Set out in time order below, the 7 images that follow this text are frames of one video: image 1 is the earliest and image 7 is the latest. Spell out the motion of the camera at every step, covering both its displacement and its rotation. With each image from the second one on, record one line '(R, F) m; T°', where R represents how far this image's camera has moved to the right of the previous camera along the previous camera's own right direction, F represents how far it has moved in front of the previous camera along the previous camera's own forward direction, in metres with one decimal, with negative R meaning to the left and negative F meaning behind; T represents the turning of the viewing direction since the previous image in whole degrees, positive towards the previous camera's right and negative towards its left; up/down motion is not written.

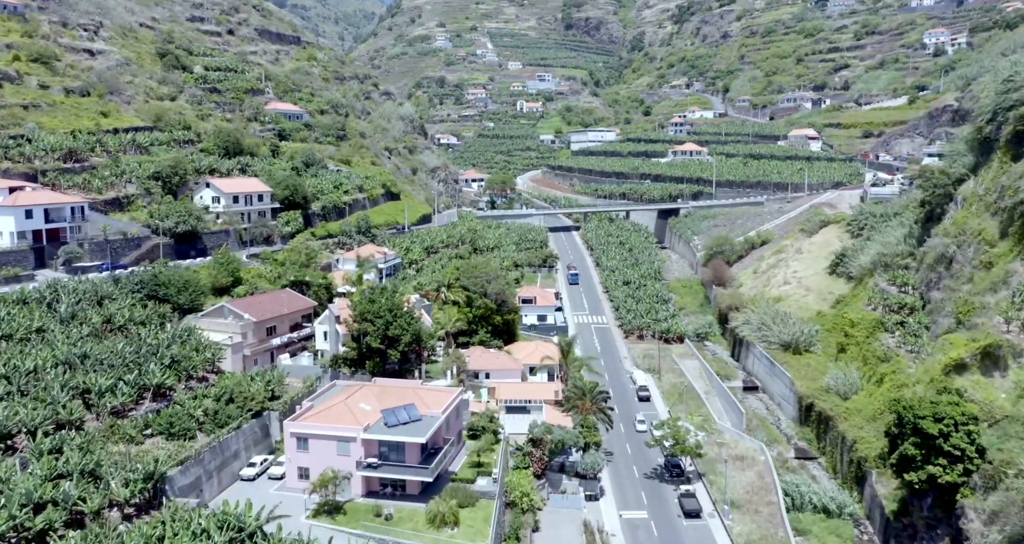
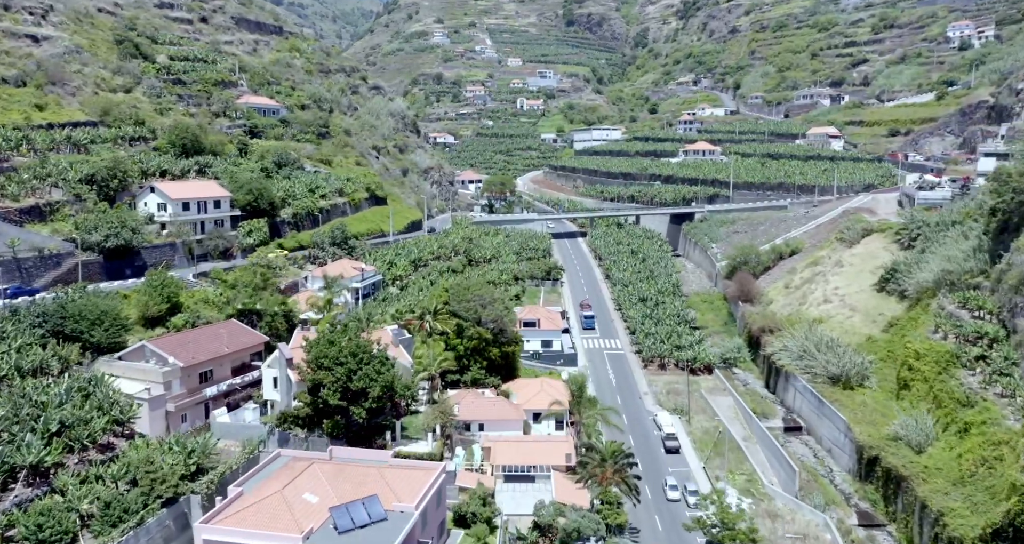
(0.0, +9.5) m; 0°
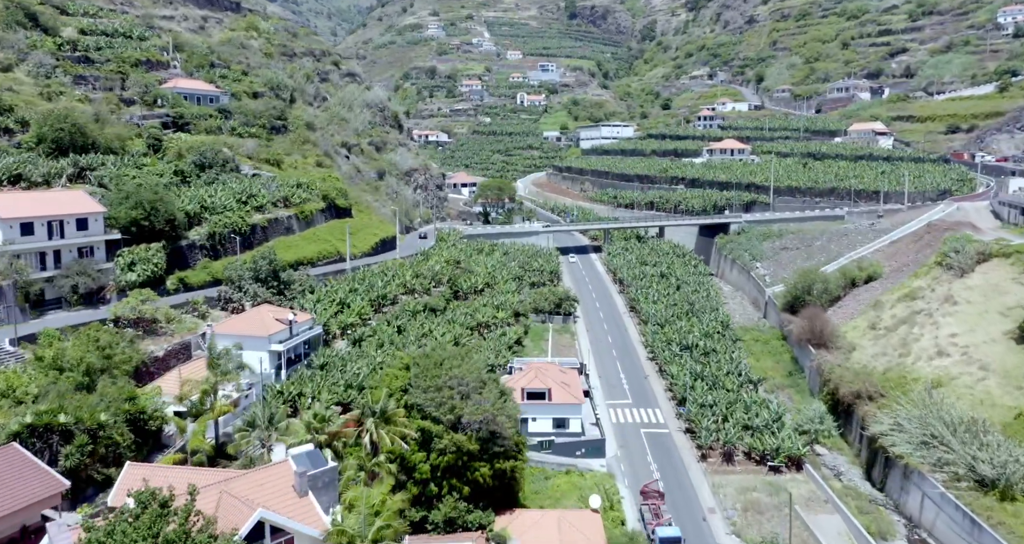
(0.0, +17.3) m; 0°
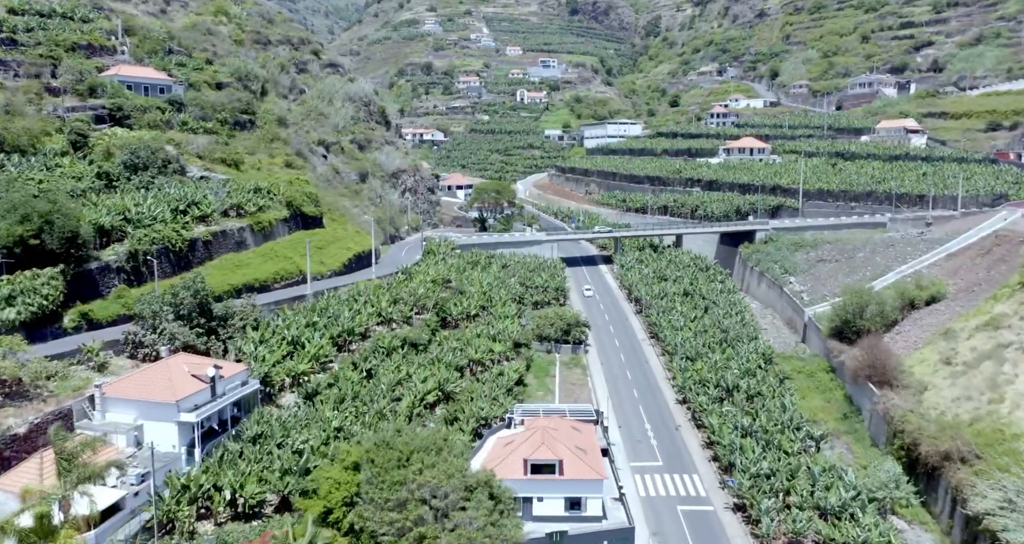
(0.0, +9.4) m; 0°
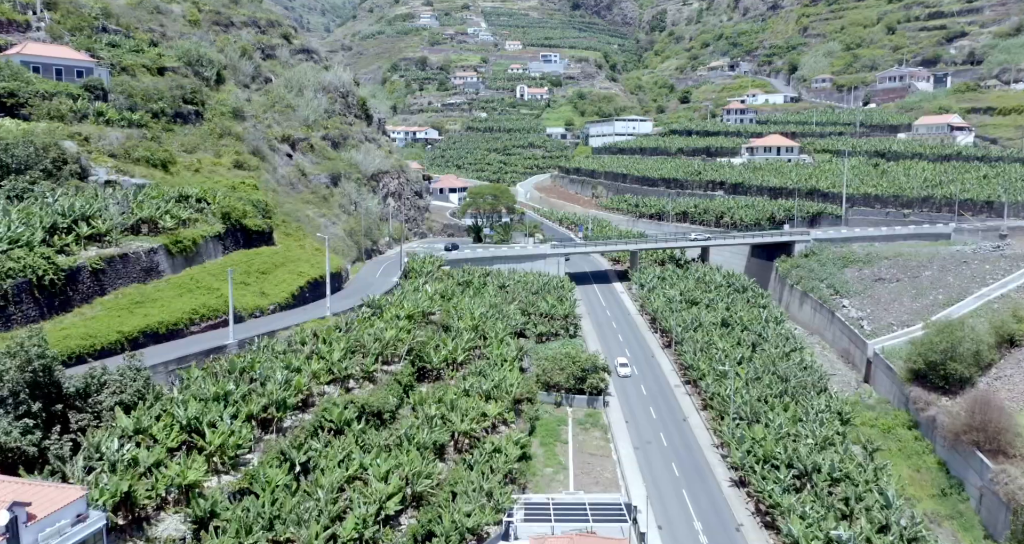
(0.0, +10.9) m; 0°
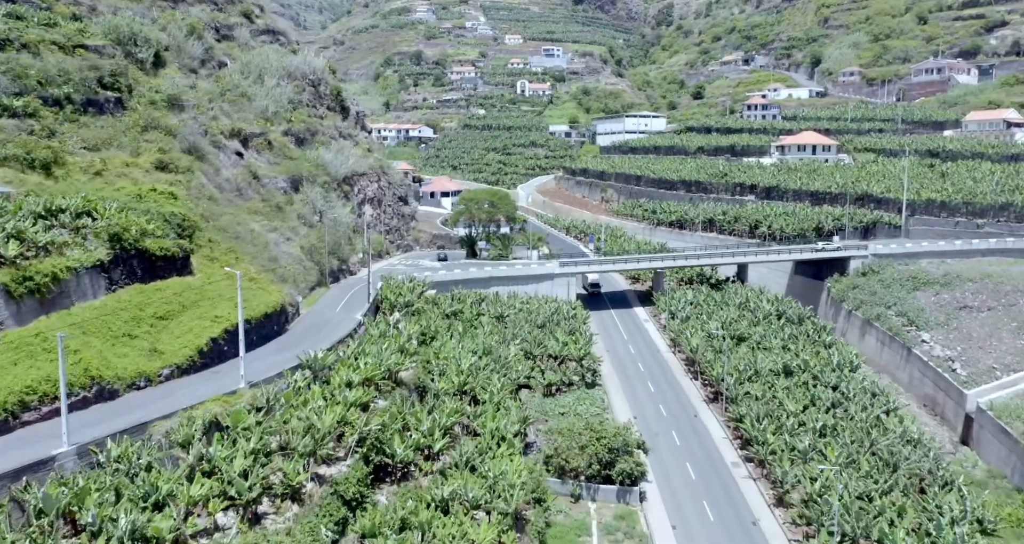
(0.0, +10.8) m; 0°
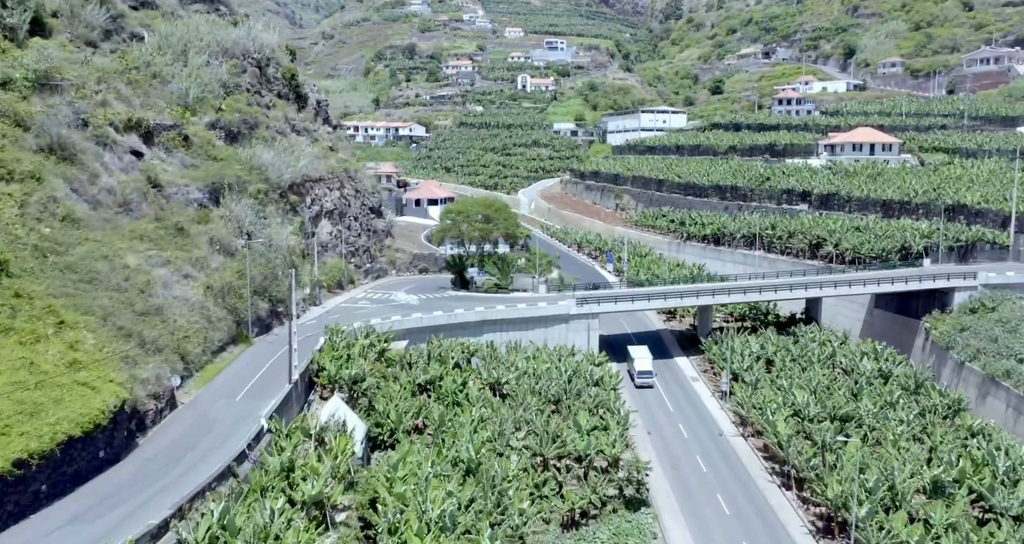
(0.0, +13.0) m; 0°
